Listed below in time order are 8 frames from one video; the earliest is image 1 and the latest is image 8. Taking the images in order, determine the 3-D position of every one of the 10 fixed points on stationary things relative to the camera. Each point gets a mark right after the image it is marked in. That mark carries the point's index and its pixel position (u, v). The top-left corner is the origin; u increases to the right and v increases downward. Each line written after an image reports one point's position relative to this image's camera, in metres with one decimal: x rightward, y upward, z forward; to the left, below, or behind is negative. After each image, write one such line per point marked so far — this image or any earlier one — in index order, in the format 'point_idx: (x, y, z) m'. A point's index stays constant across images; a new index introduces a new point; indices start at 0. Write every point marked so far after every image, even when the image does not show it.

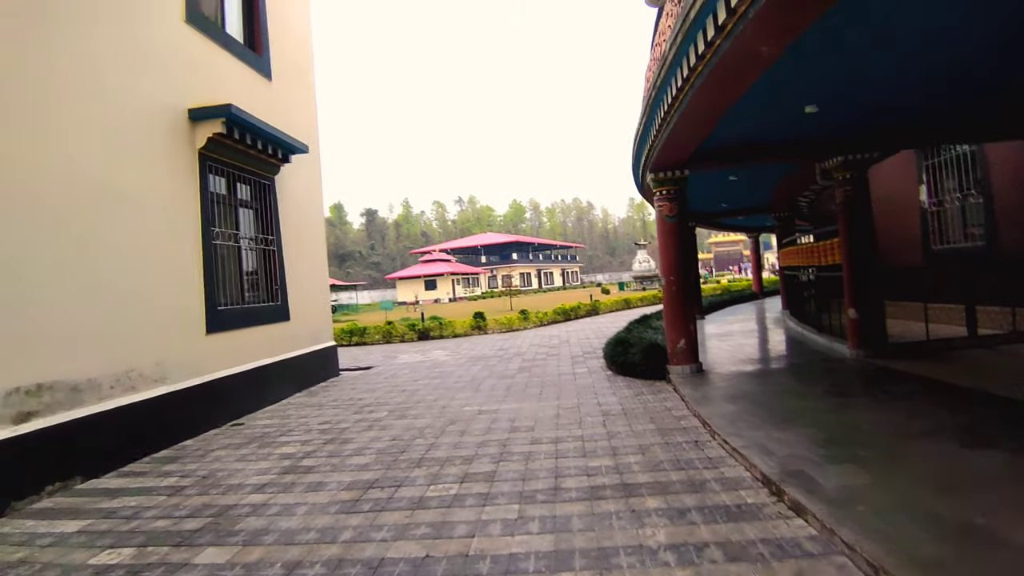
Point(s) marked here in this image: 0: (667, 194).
0: (+1.4, +0.8, +6.0) m
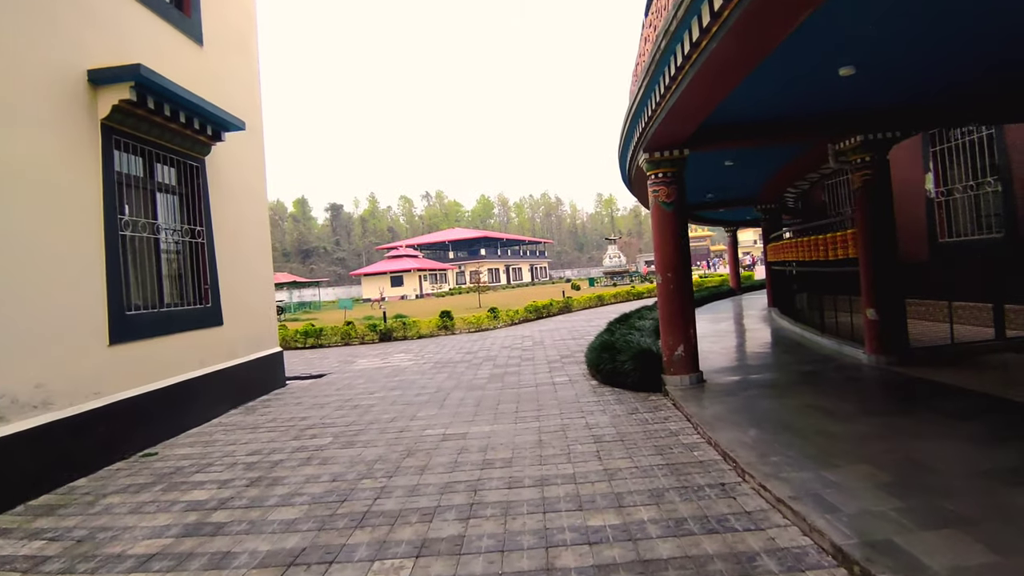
0: (+1.2, +0.9, +5.1) m
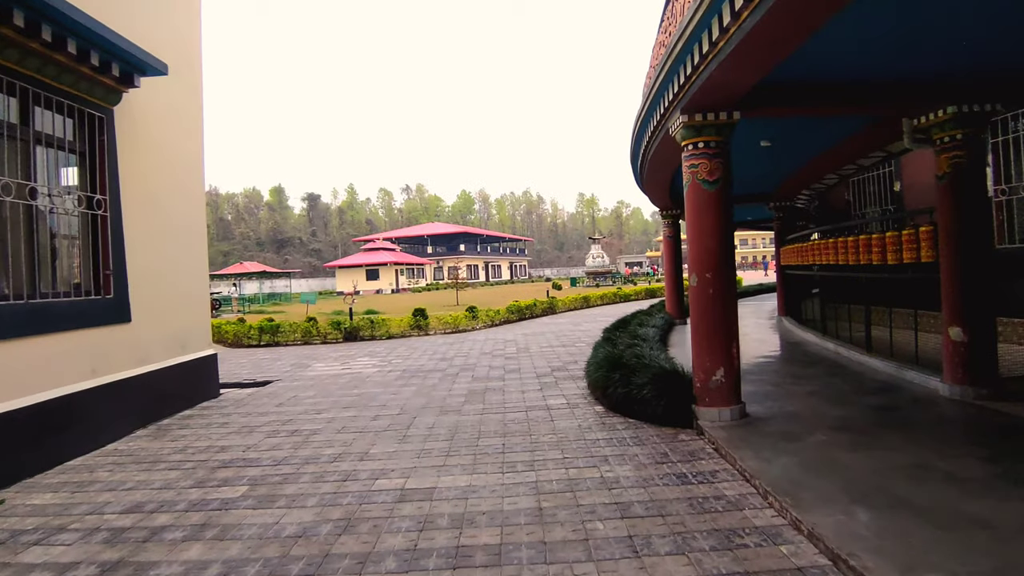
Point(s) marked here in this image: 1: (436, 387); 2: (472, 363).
0: (+1.2, +0.8, +3.9) m
1: (-0.7, -0.9, +6.0) m
2: (-0.5, -0.8, +7.4) m
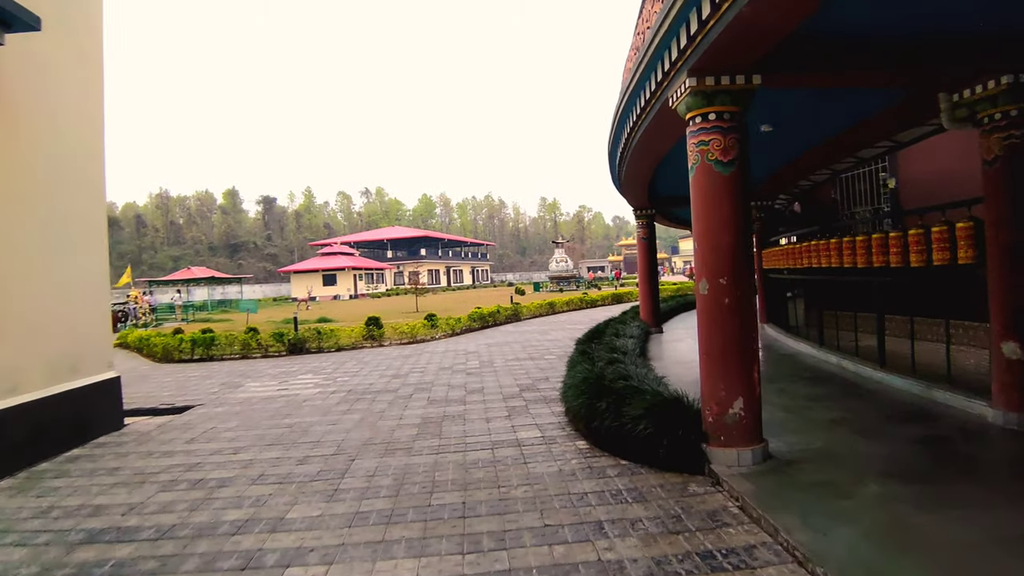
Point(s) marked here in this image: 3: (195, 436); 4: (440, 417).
0: (+1.0, +0.8, +3.1) m
1: (-1.0, -1.0, +5.0) m
2: (-0.8, -0.9, +6.5) m
3: (-2.3, -1.1, +4.8) m
4: (-0.5, -0.9, +4.8) m
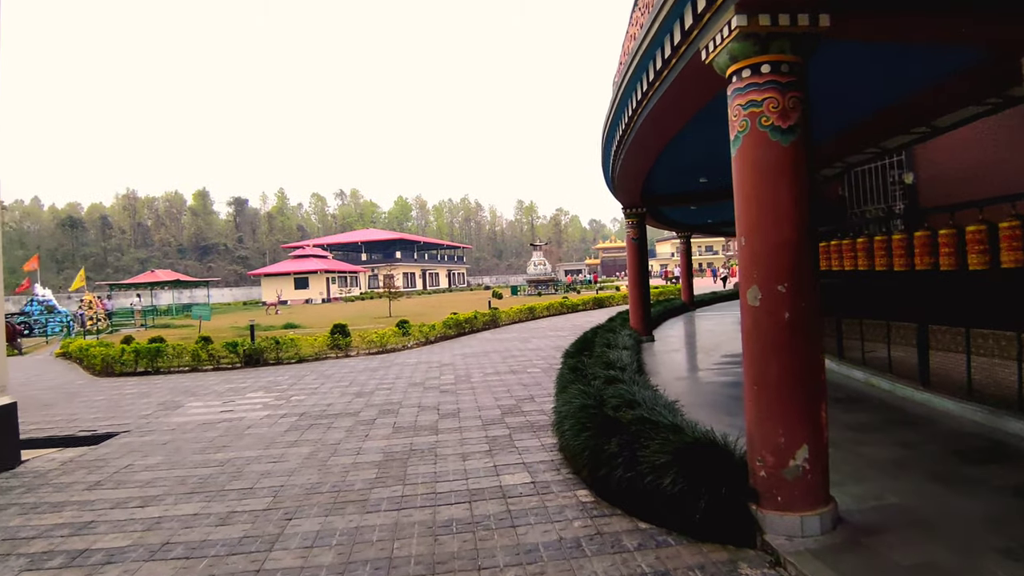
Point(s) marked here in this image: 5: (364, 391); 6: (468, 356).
0: (+0.9, +0.8, +2.3) m
1: (-1.1, -1.0, +4.2) m
2: (-1.0, -0.9, +5.6) m
3: (-2.4, -1.1, +3.9) m
4: (-0.6, -1.0, +3.9) m
5: (-1.4, -1.0, +6.2) m
6: (-0.6, -0.9, +8.5) m
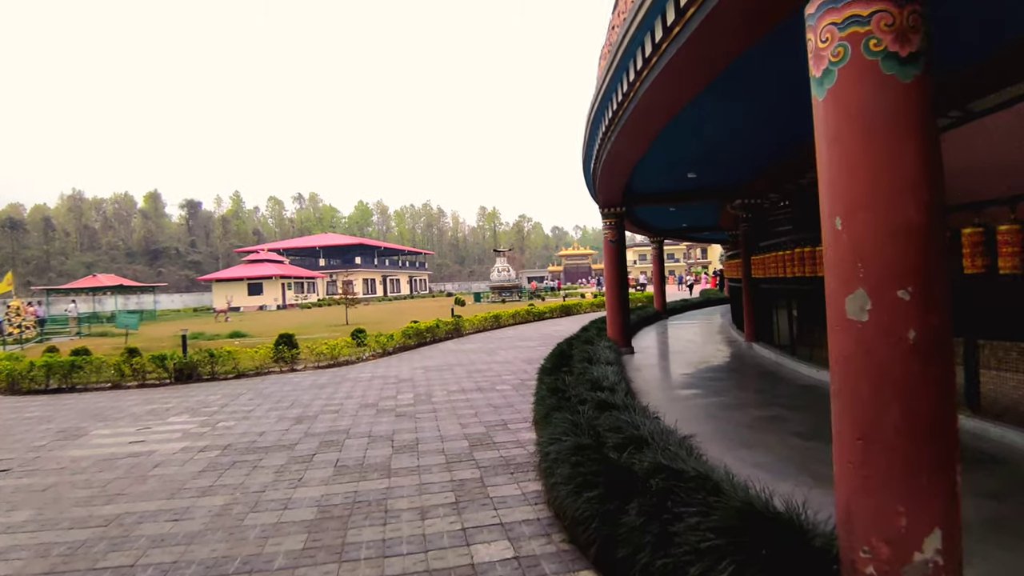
0: (+0.9, +0.7, +1.6) m
1: (-1.2, -1.0, +3.3) m
2: (-1.2, -1.0, +4.7) m
3: (-2.5, -1.1, +2.9) m
4: (-0.7, -1.0, +3.1) m
5: (-1.6, -1.0, +5.3) m
6: (-1.0, -0.9, +7.7) m
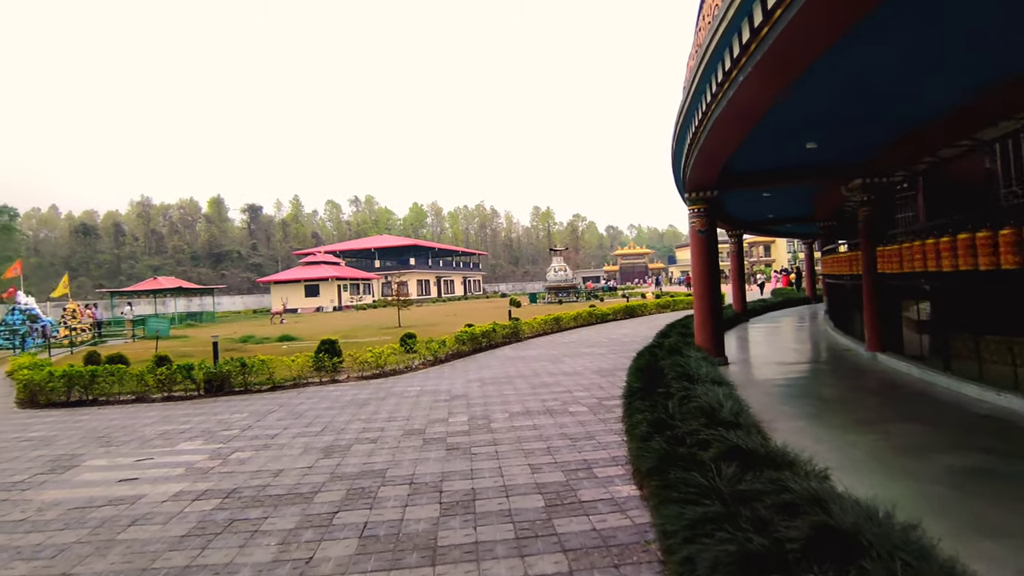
0: (+1.1, +0.8, +0.4) m
1: (-0.9, -1.0, +2.3) m
2: (-0.7, -1.0, +3.7) m
3: (-2.2, -1.1, +2.0) m
4: (-0.4, -1.0, +2.0) m
5: (-1.1, -1.0, +4.3) m
6: (-0.3, -0.9, +6.6) m
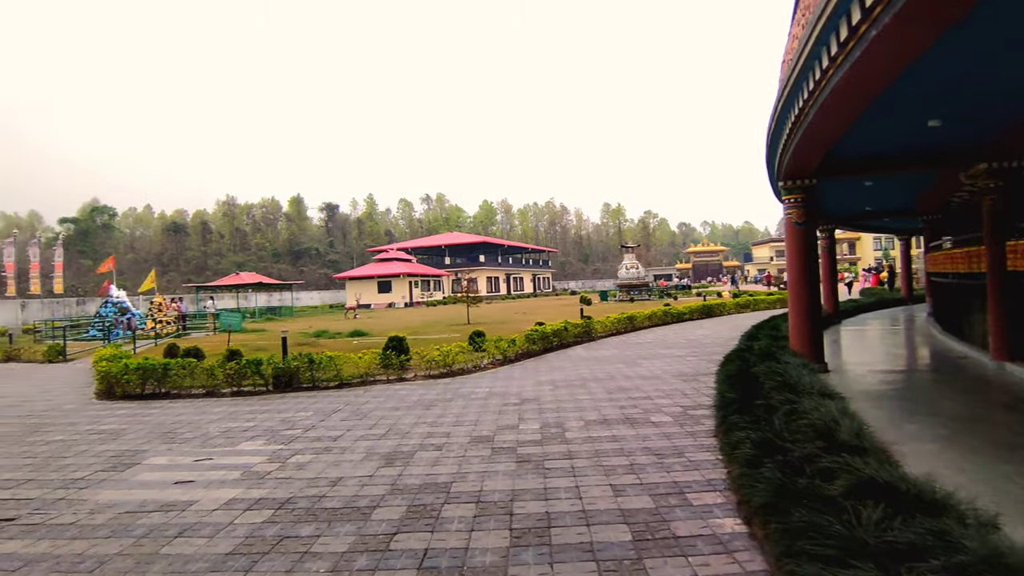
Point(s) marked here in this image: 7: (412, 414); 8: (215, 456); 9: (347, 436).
0: (+1.1, +0.8, -0.1) m
1: (-0.6, -1.0, +1.9) m
2: (-0.4, -1.0, +3.3) m
3: (-1.9, -1.1, +1.8) m
4: (-0.2, -1.0, +1.6) m
5: (-0.7, -1.0, +4.0) m
6: (+0.4, -0.9, +6.2) m
7: (-0.8, -1.0, +5.3) m
8: (-1.9, -1.1, +4.3) m
9: (-1.2, -1.0, +4.7) m
